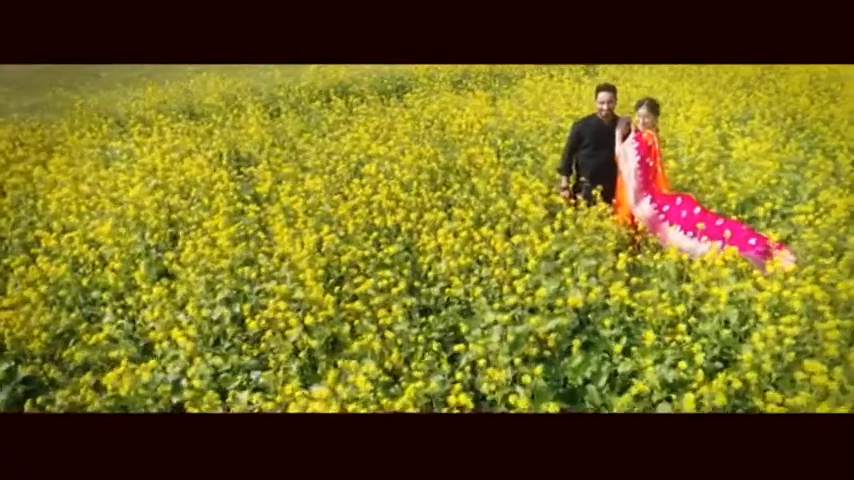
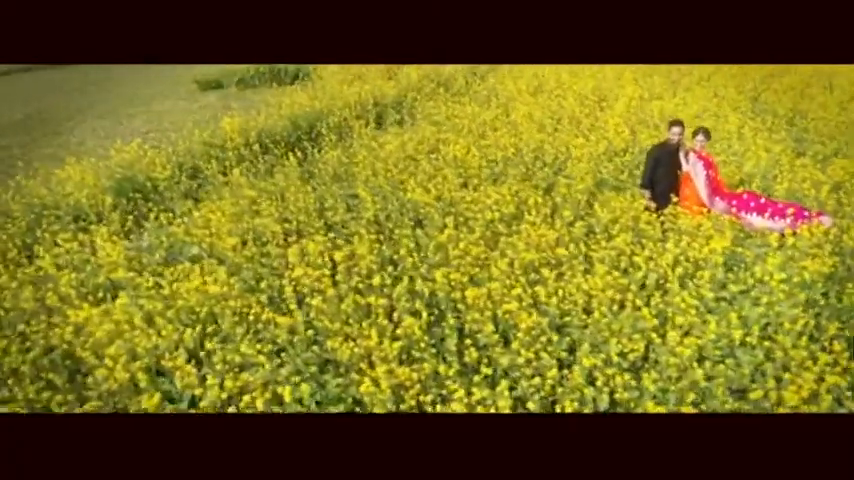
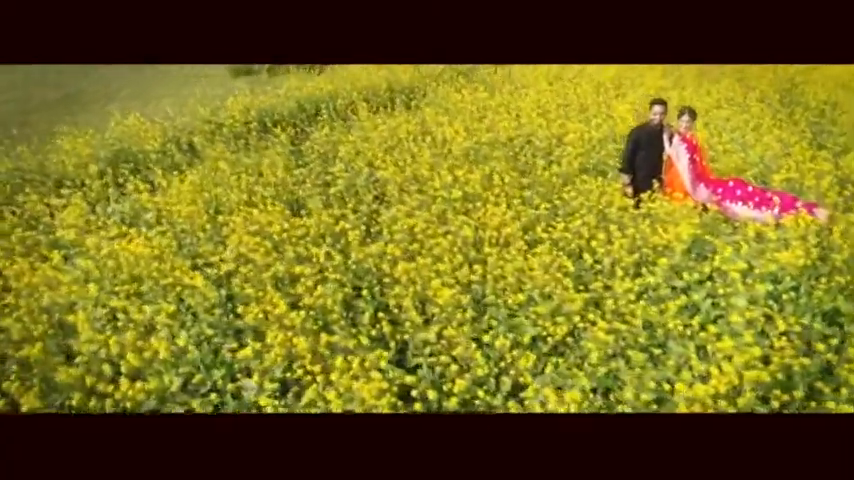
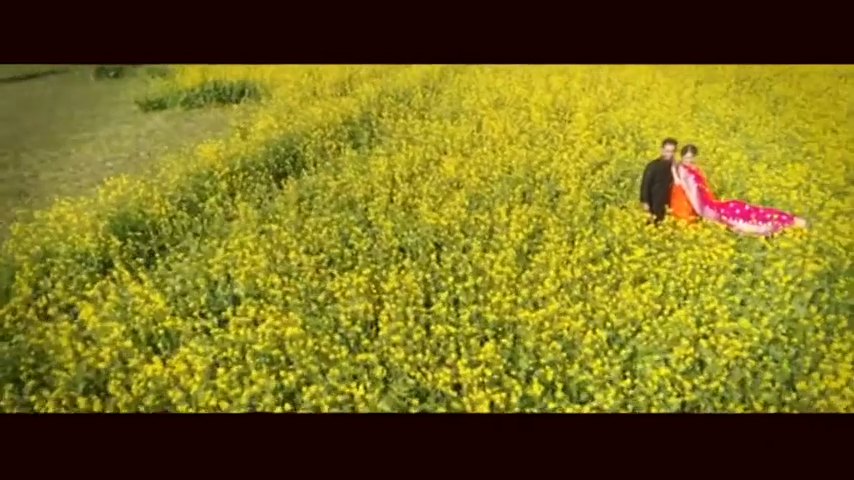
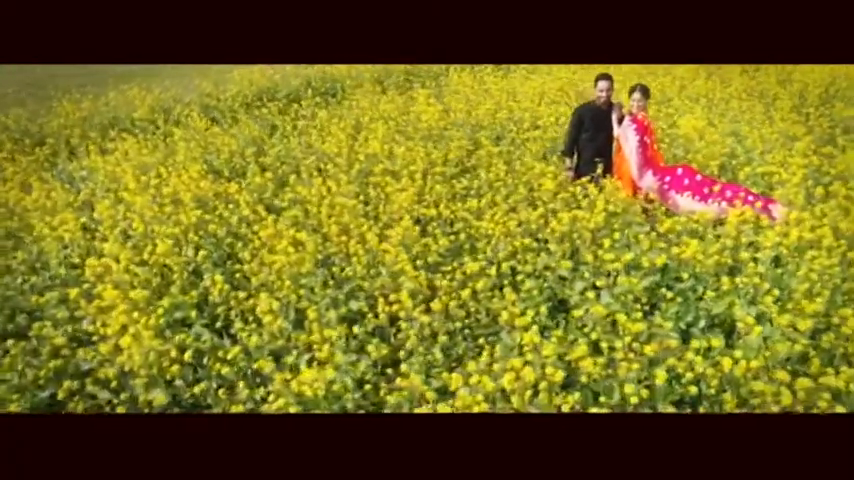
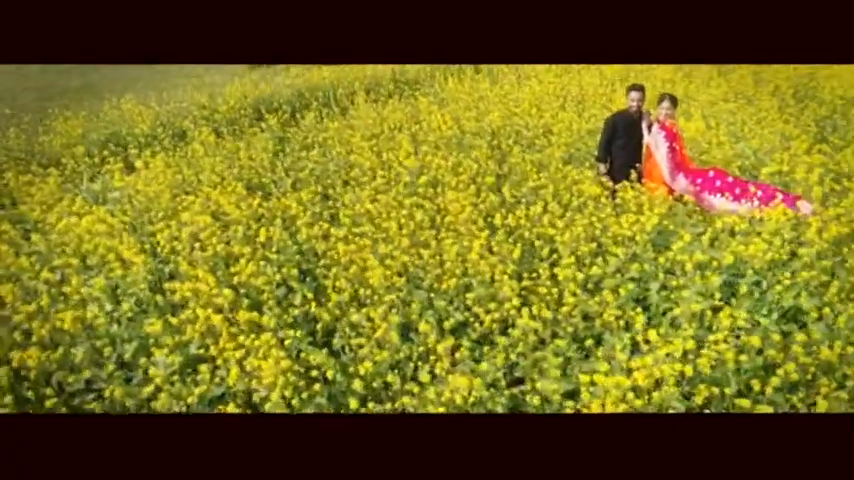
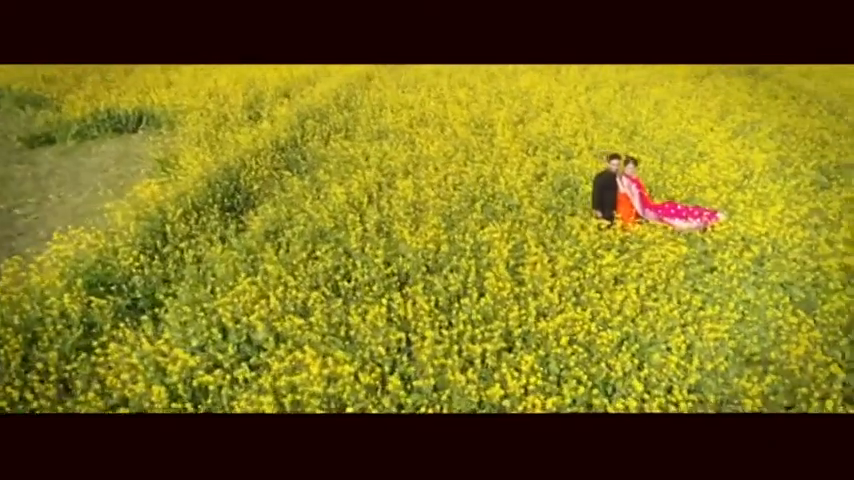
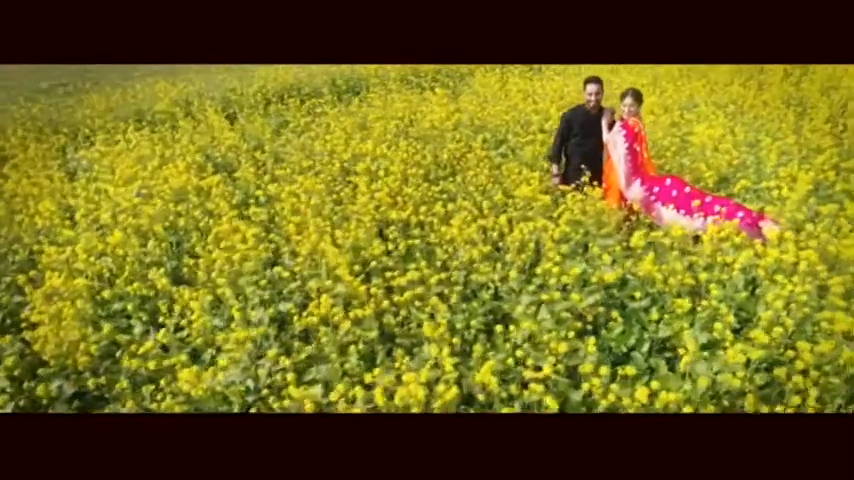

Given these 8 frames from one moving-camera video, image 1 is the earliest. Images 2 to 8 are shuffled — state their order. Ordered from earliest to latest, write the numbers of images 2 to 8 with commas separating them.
8, 5, 6, 3, 2, 4, 7
